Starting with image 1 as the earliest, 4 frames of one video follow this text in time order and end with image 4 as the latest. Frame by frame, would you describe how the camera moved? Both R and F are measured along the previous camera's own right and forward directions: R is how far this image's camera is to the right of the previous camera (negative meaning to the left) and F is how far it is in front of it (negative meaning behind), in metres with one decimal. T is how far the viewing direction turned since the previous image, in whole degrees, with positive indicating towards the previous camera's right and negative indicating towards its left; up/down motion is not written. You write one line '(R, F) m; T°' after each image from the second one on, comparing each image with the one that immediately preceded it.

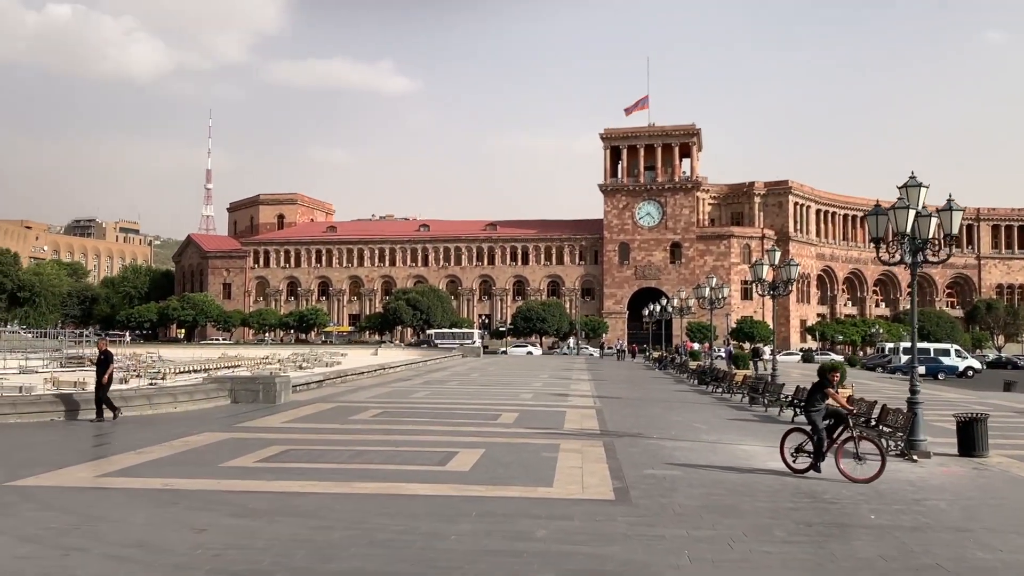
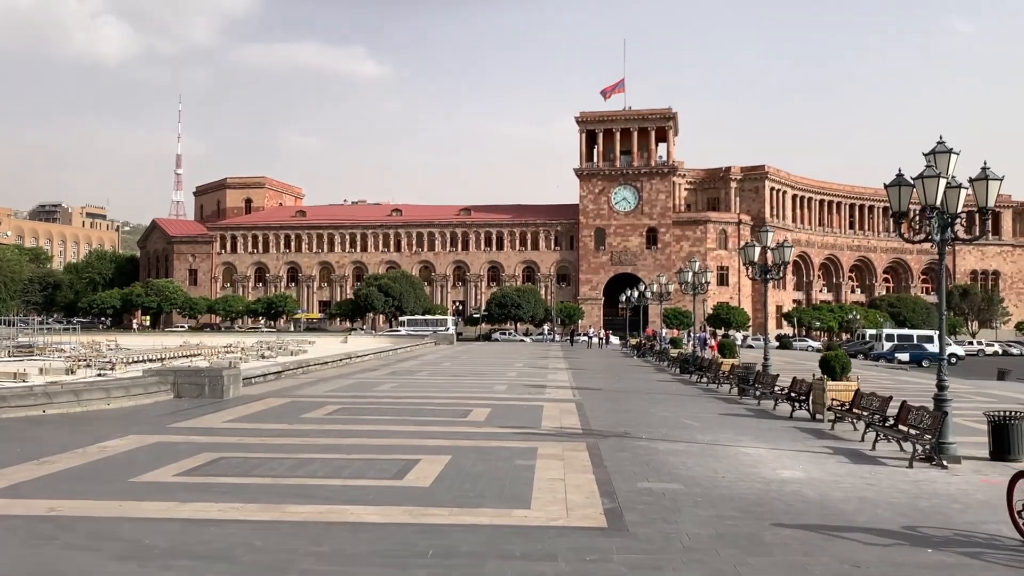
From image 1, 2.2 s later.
(0.0, +1.5) m; +2°
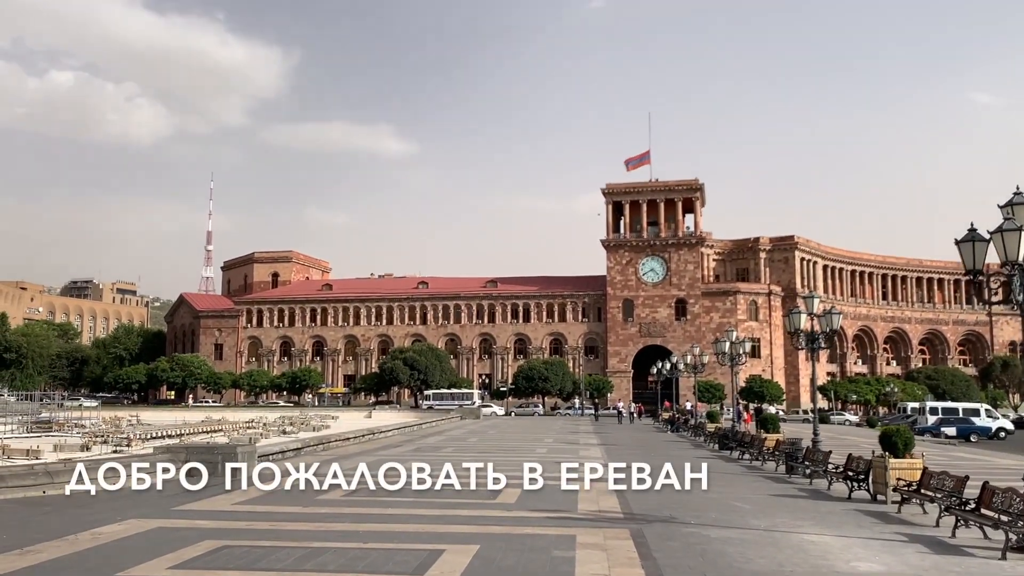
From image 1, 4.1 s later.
(-0.1, +0.8) m; -2°
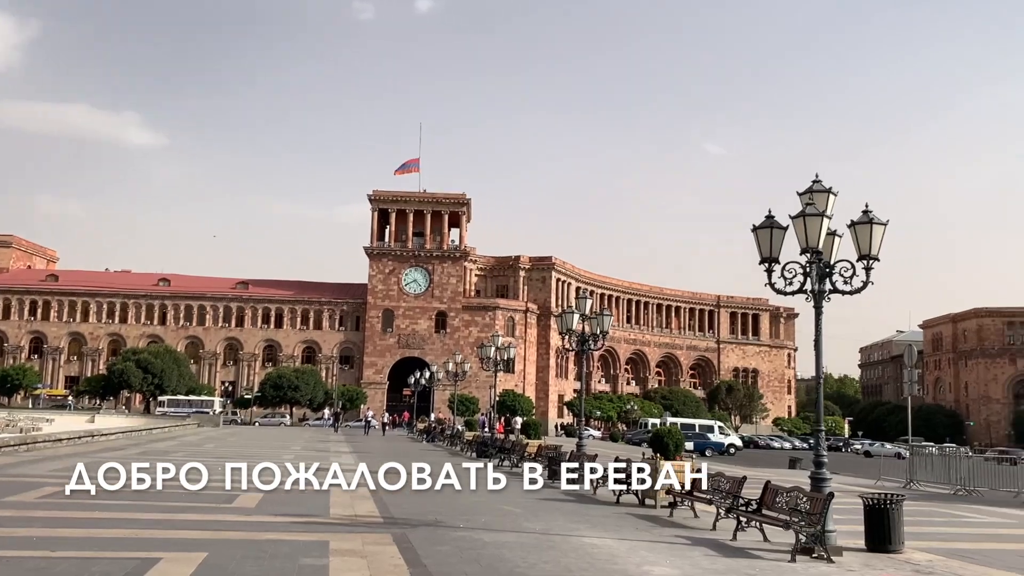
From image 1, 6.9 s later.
(0.0, +1.3) m; +15°
